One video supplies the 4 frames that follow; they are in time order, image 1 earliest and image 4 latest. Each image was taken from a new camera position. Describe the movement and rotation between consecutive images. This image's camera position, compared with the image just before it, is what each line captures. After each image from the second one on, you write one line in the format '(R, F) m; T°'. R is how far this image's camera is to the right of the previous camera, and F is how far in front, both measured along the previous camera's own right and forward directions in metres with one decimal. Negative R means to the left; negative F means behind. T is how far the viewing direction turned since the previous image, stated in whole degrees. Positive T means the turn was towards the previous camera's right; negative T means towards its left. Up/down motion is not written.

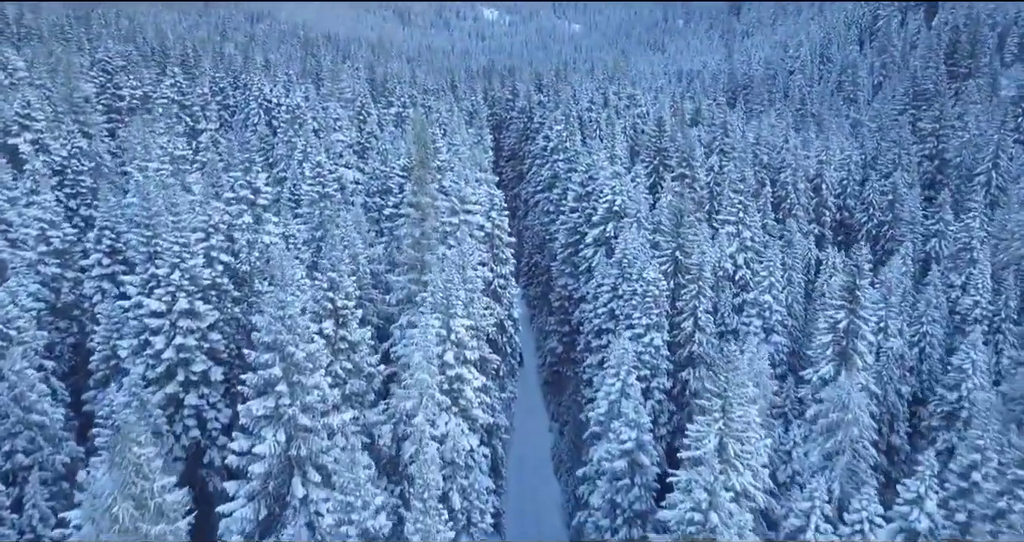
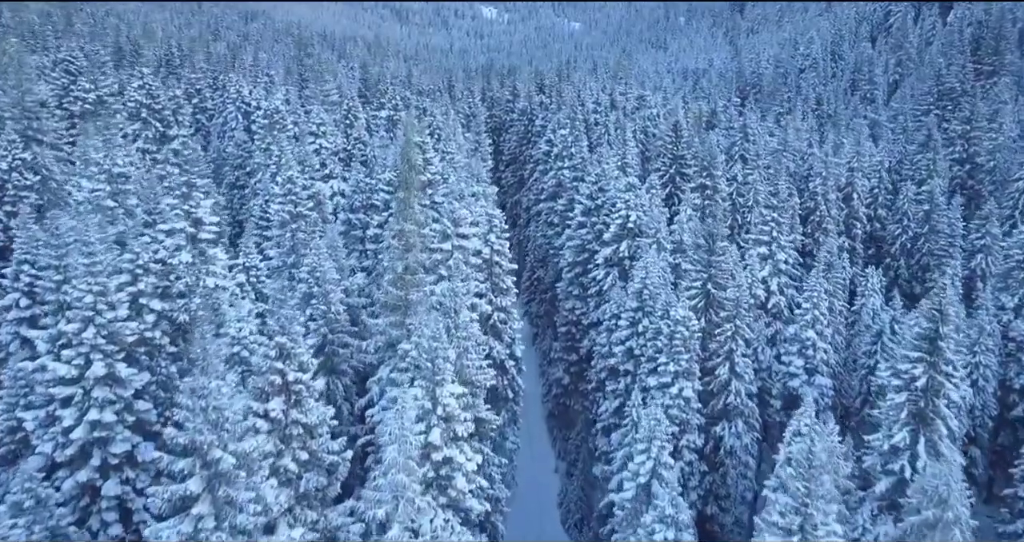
(0.0, +5.3) m; 0°
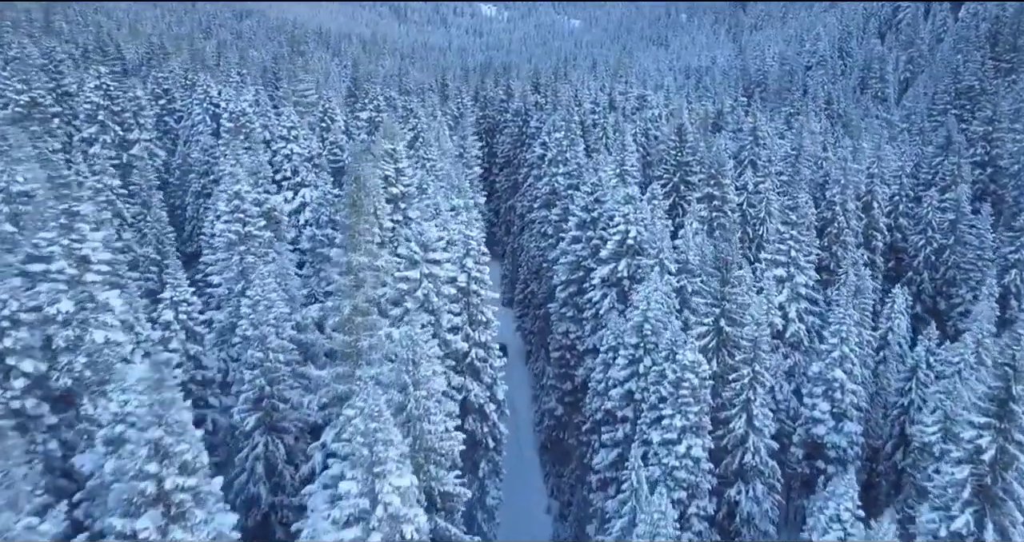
(+0.5, +4.5) m; 0°
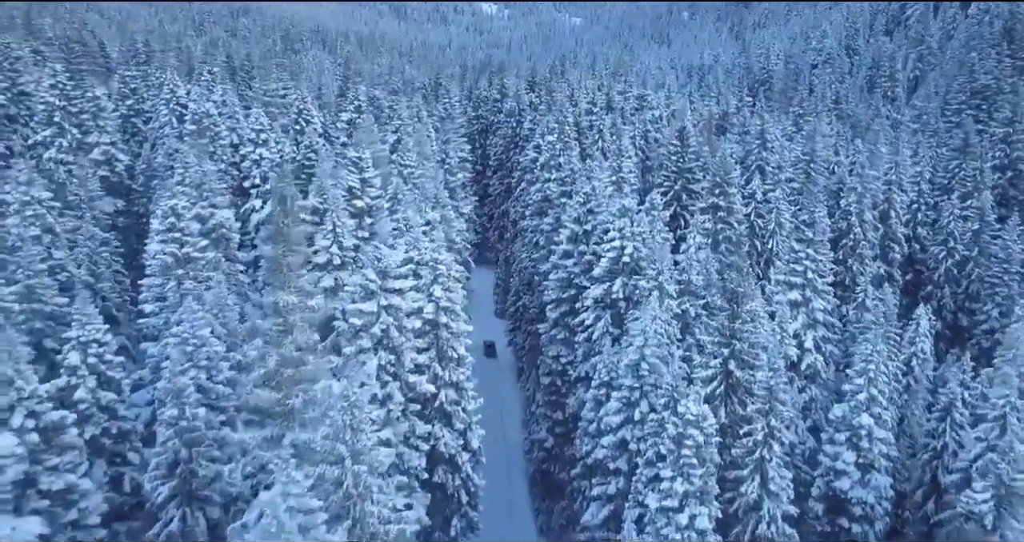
(+0.5, +3.8) m; 0°
